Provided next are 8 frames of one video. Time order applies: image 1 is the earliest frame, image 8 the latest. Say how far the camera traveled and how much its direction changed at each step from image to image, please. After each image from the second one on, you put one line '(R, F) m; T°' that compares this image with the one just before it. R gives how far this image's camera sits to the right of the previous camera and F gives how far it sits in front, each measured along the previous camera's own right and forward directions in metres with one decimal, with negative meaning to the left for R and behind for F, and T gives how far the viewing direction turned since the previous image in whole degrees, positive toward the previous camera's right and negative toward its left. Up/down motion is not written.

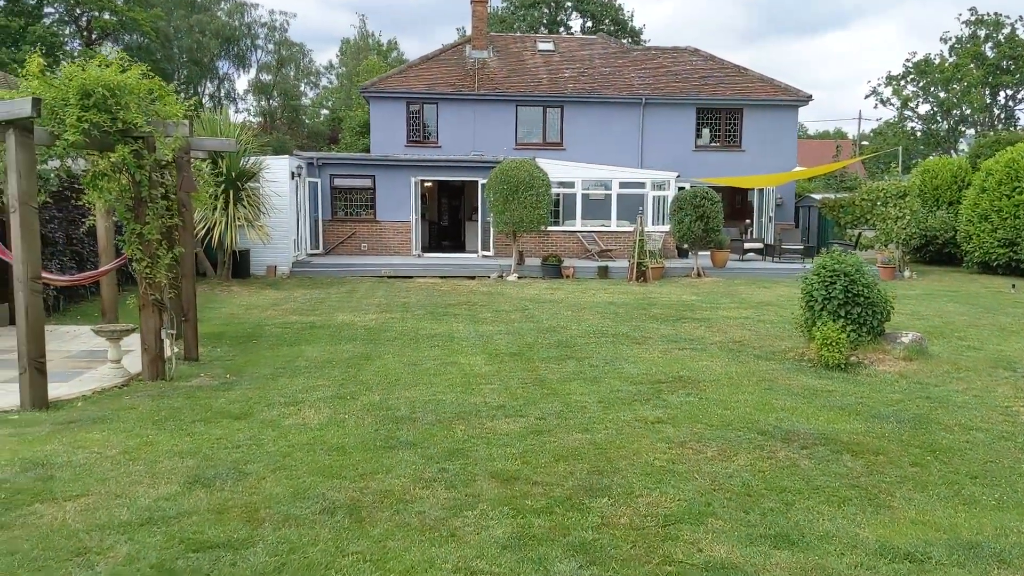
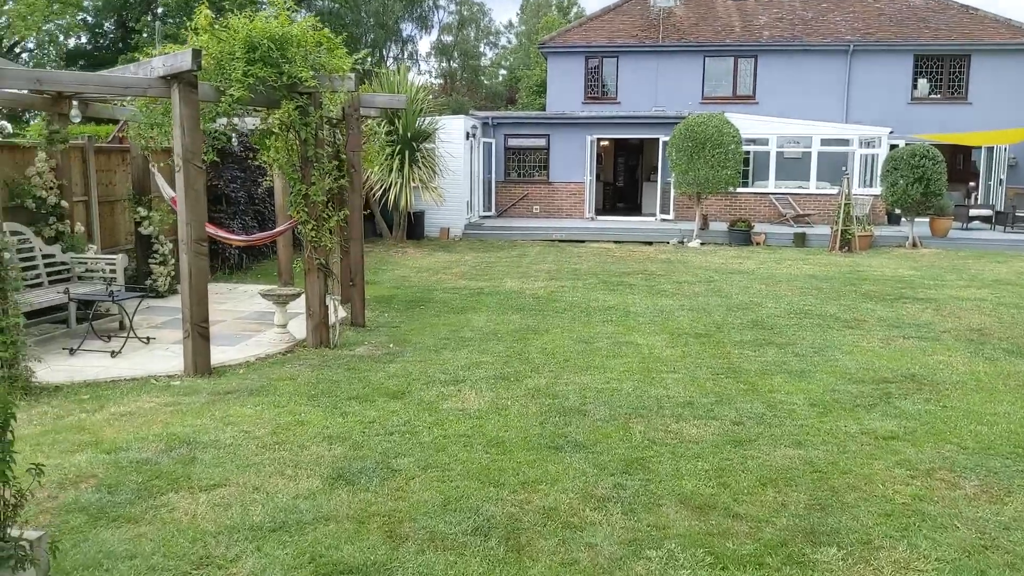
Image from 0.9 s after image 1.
(-0.1, +0.7) m; -12°
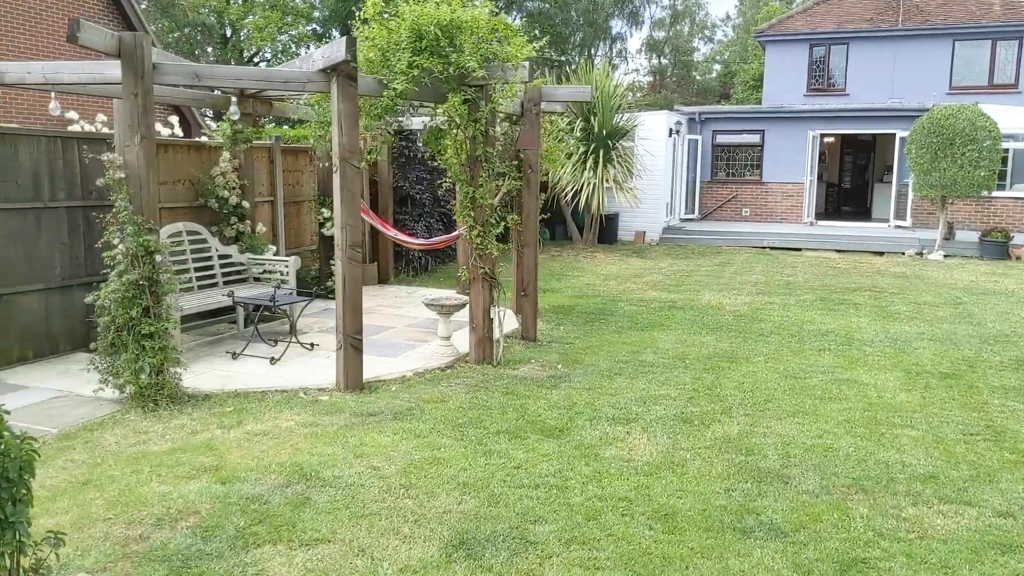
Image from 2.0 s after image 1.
(+0.1, +0.8) m; -14°
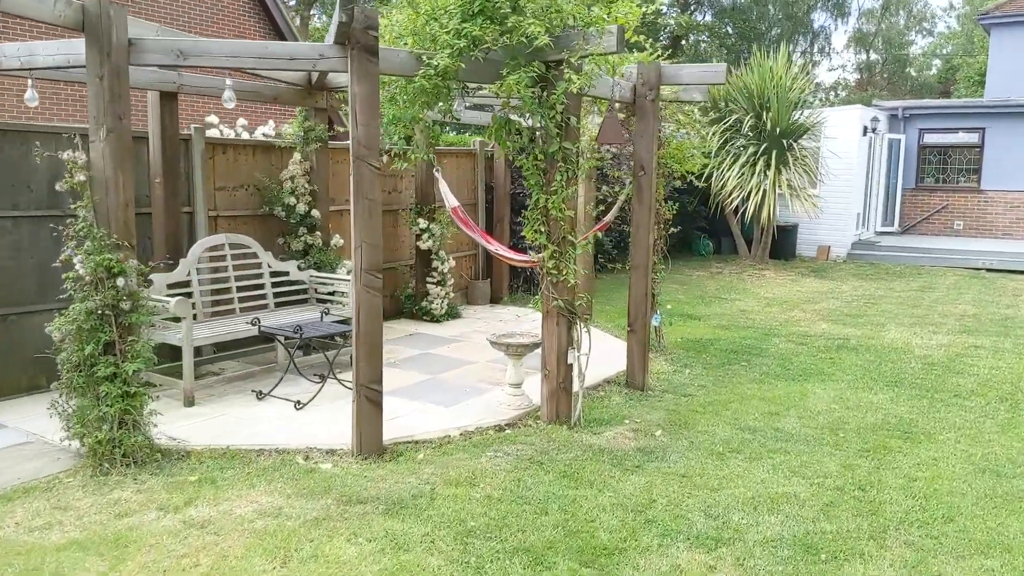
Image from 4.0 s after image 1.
(+0.5, +1.3) m; -13°
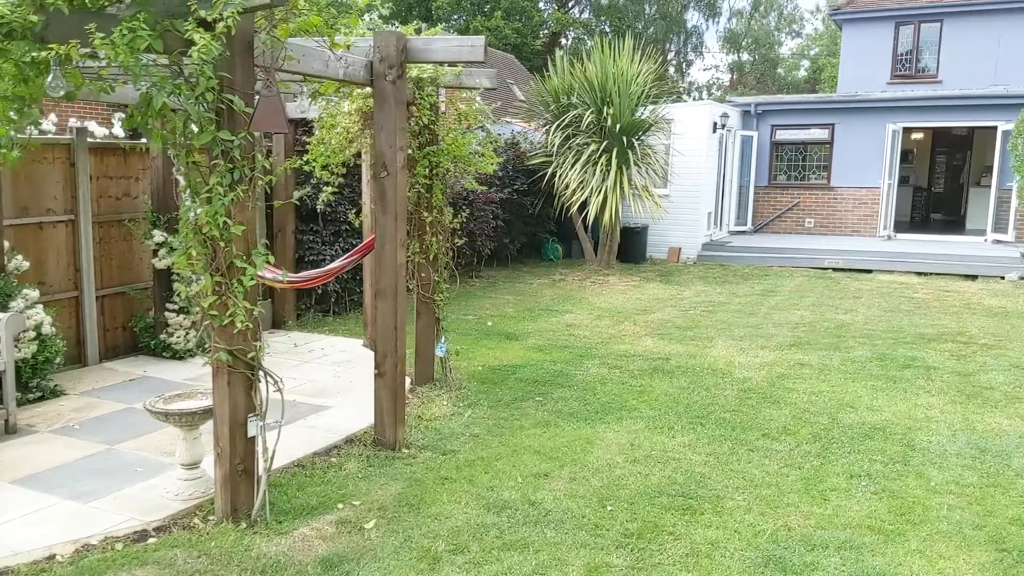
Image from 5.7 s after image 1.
(+0.9, +1.0) m; +7°
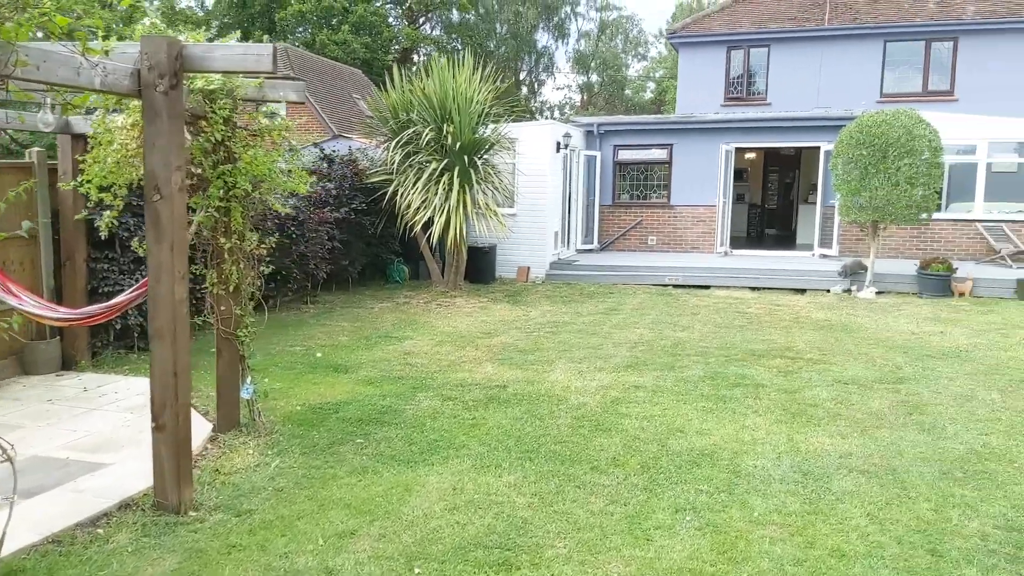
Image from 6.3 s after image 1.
(+0.3, +0.3) m; +9°
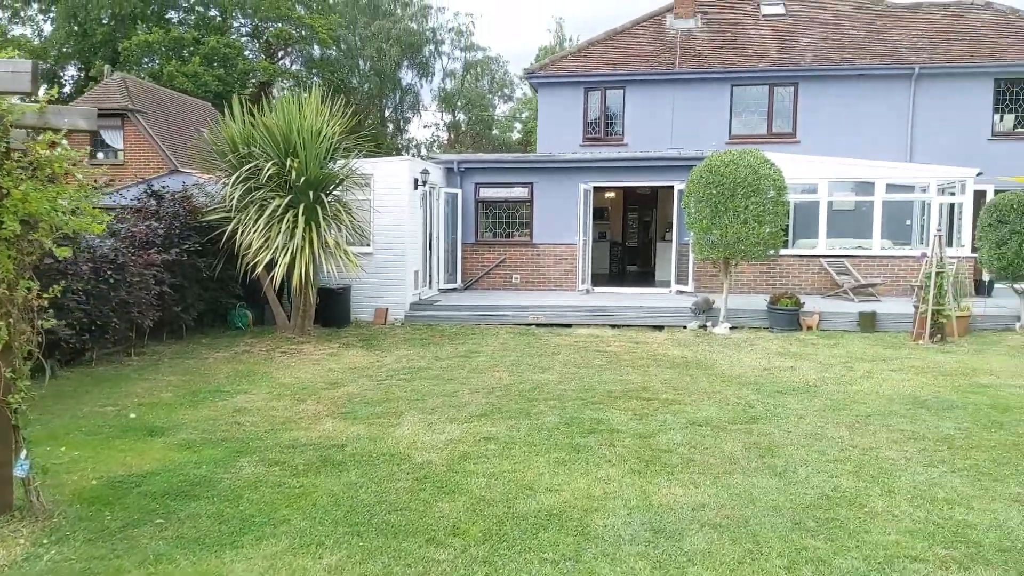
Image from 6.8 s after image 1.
(+0.2, +0.4) m; +9°
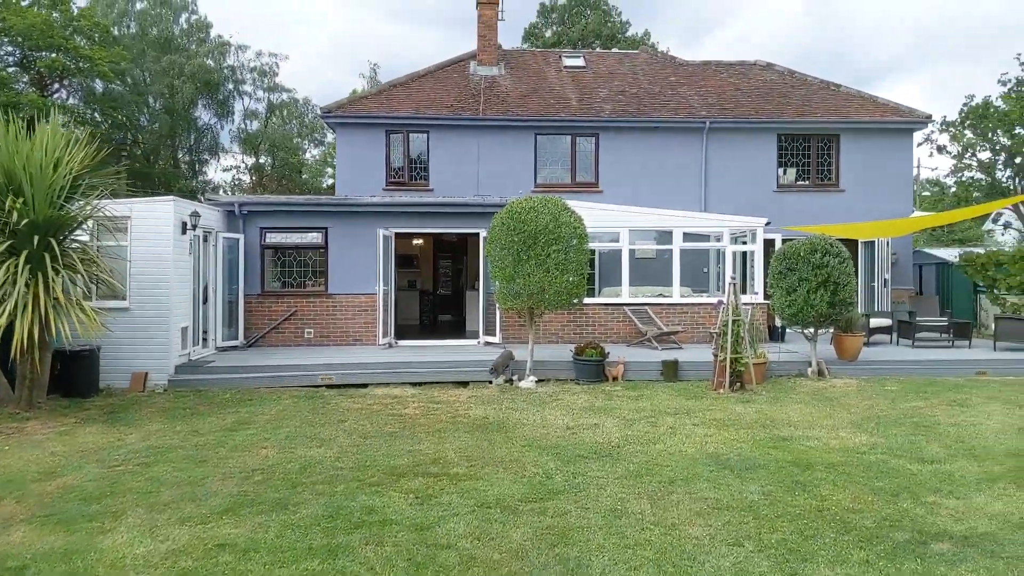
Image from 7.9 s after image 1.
(+0.4, +0.7) m; +12°
